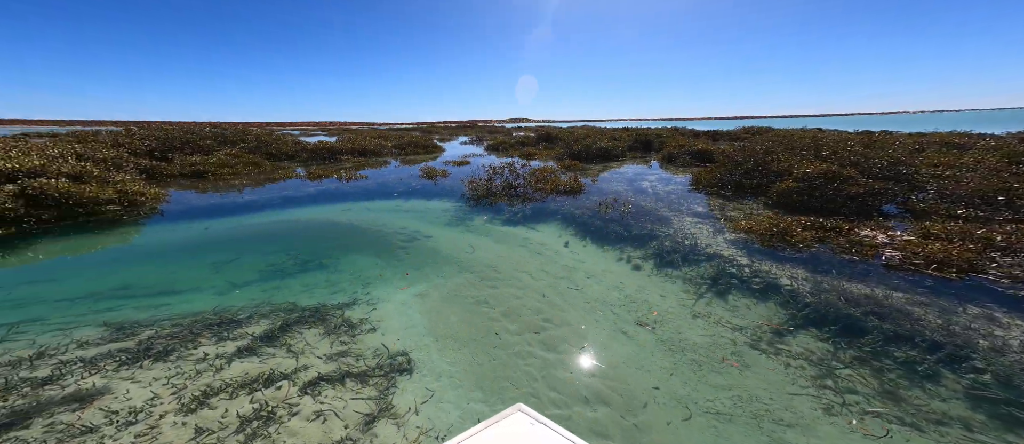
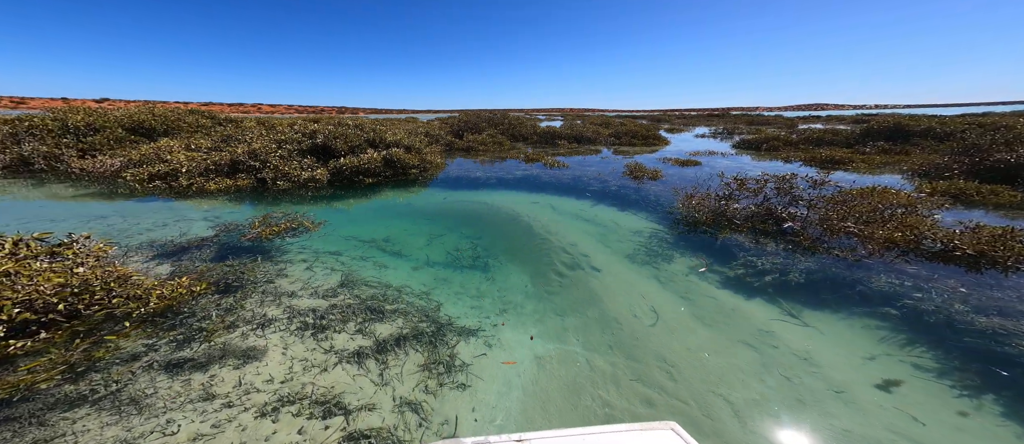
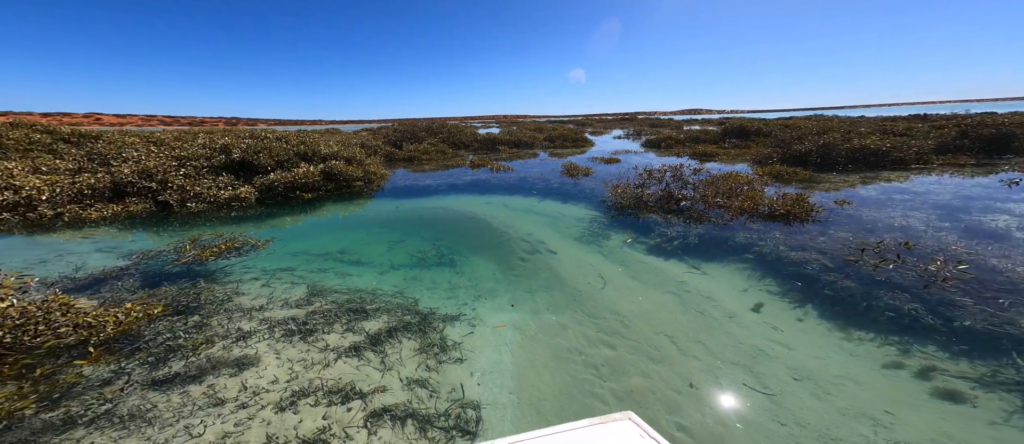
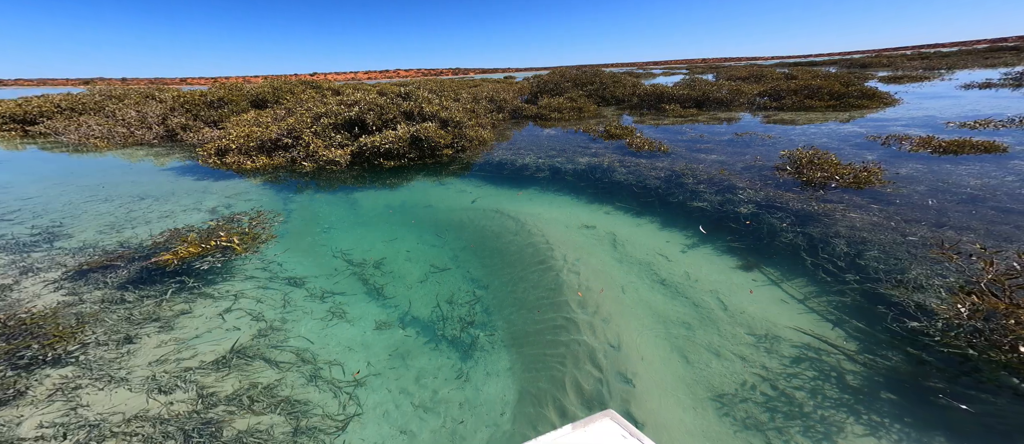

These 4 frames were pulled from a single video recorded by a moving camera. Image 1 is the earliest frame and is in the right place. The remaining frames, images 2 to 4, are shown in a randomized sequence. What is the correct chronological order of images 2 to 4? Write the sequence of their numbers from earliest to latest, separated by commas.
3, 2, 4
